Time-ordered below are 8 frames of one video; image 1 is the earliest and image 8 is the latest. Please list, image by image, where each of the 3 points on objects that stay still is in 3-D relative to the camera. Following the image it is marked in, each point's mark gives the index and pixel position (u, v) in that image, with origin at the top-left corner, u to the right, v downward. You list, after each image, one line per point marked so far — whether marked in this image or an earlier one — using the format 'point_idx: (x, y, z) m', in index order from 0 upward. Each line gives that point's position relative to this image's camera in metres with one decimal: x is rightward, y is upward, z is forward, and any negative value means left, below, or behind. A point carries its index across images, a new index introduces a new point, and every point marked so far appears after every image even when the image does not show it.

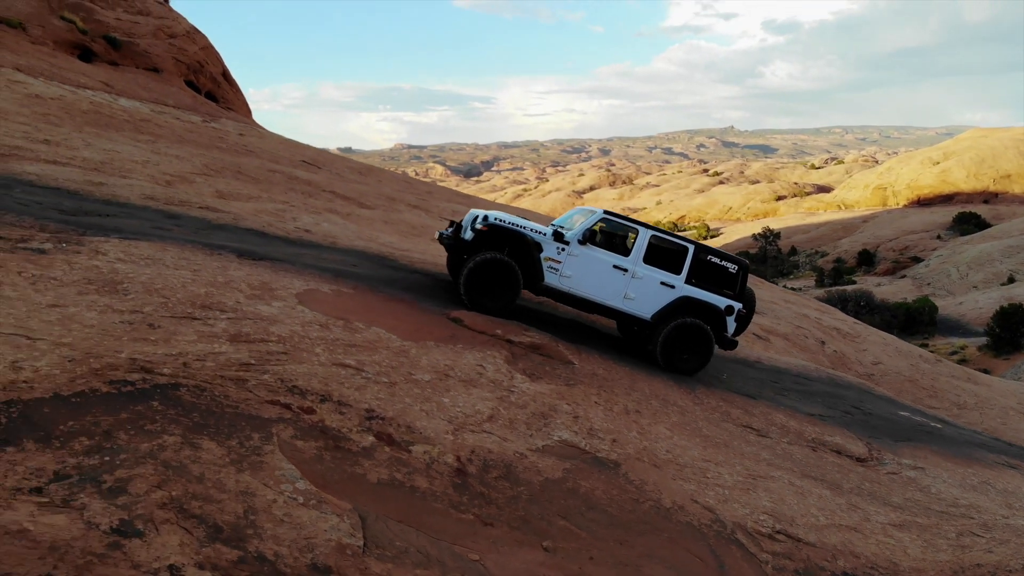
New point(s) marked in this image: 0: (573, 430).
0: (+0.6, -1.1, +6.6) m
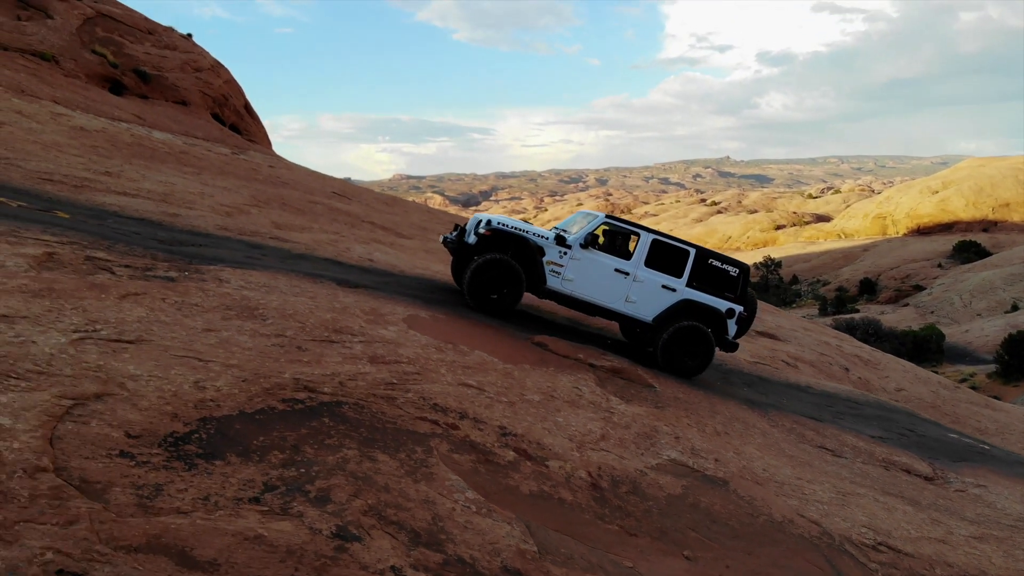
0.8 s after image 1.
0: (+1.4, -1.3, +6.9) m
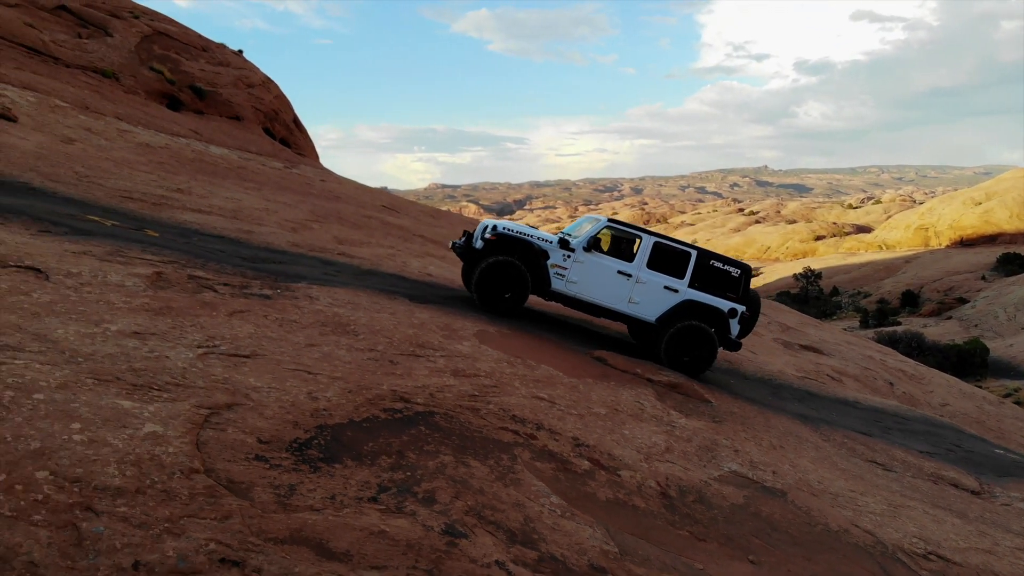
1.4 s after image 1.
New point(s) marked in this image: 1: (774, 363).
0: (+1.9, -1.5, +7.3) m
1: (+5.3, -1.5, +17.5) m
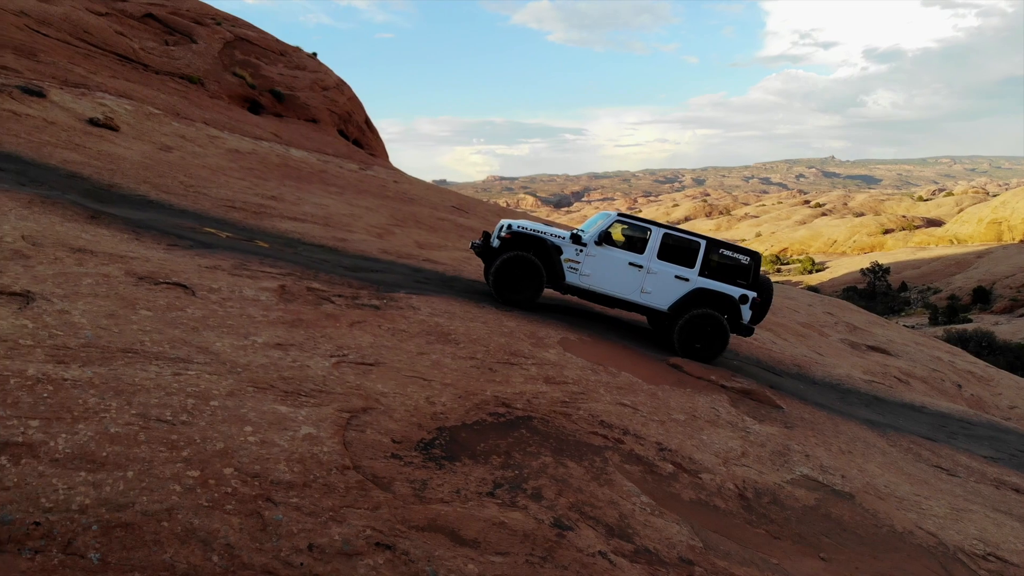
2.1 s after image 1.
0: (+2.7, -1.6, +7.8) m
1: (+6.8, -1.6, +17.8) m
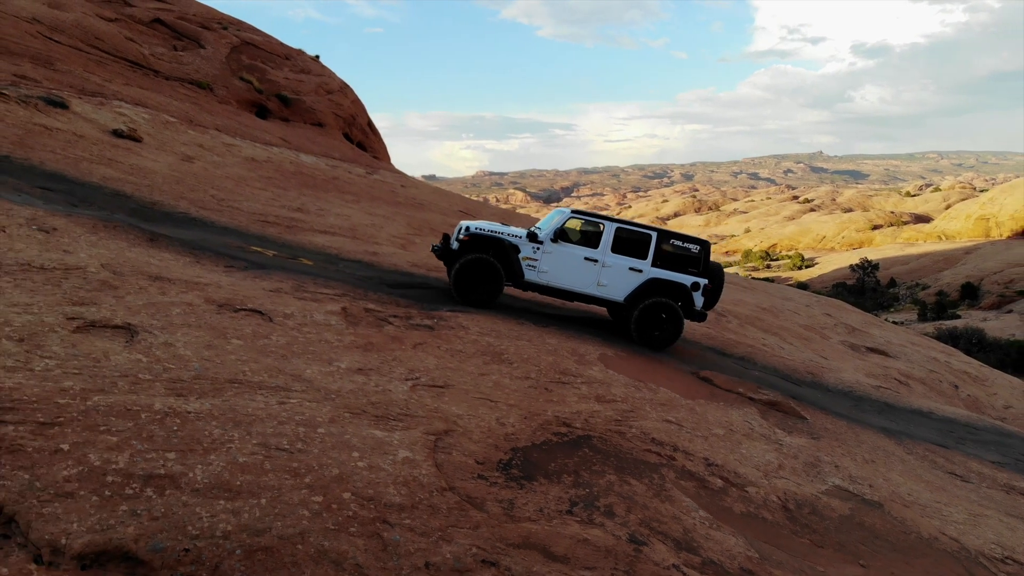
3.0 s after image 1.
0: (+3.2, -1.8, +8.3) m
1: (+7.1, -1.7, +18.4) m
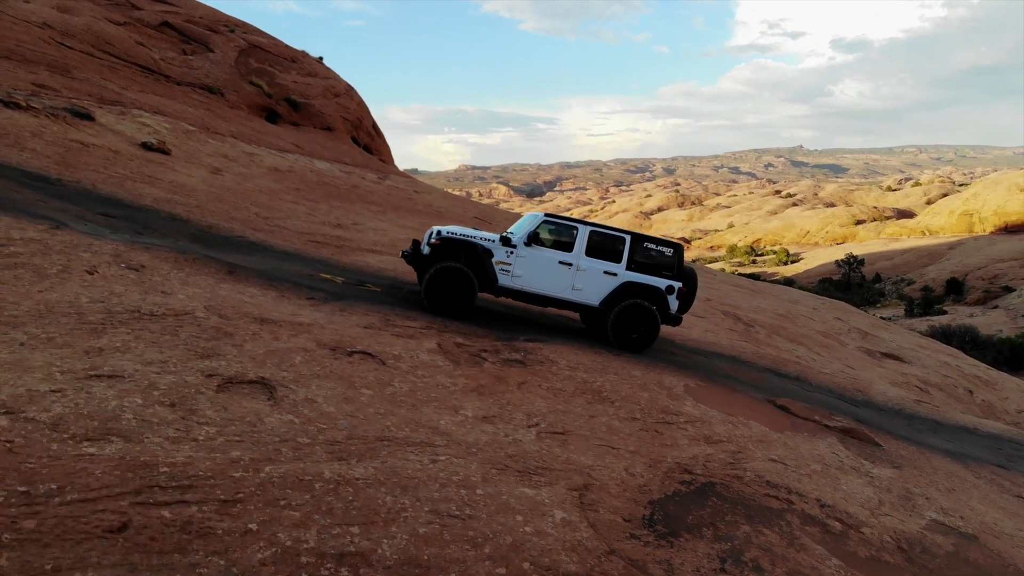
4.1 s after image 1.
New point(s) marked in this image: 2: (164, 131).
0: (+4.1, -2.2, +8.3) m
1: (+7.8, -2.0, +18.5) m
2: (-8.1, +3.7, +19.8) m
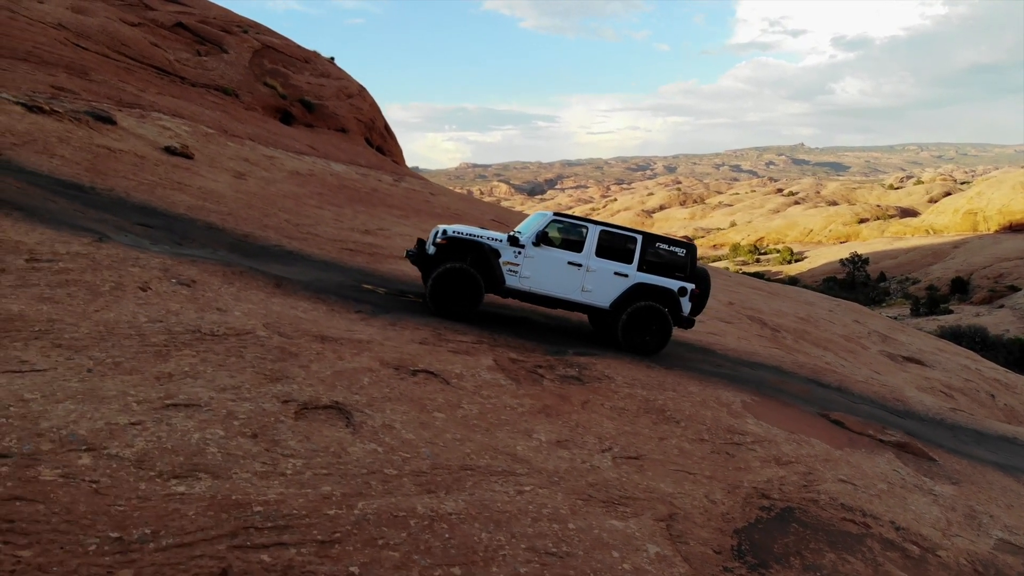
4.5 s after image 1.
0: (+4.7, -2.3, +8.1) m
1: (+8.4, -2.1, +18.3) m
2: (-7.6, +3.6, +19.6) m
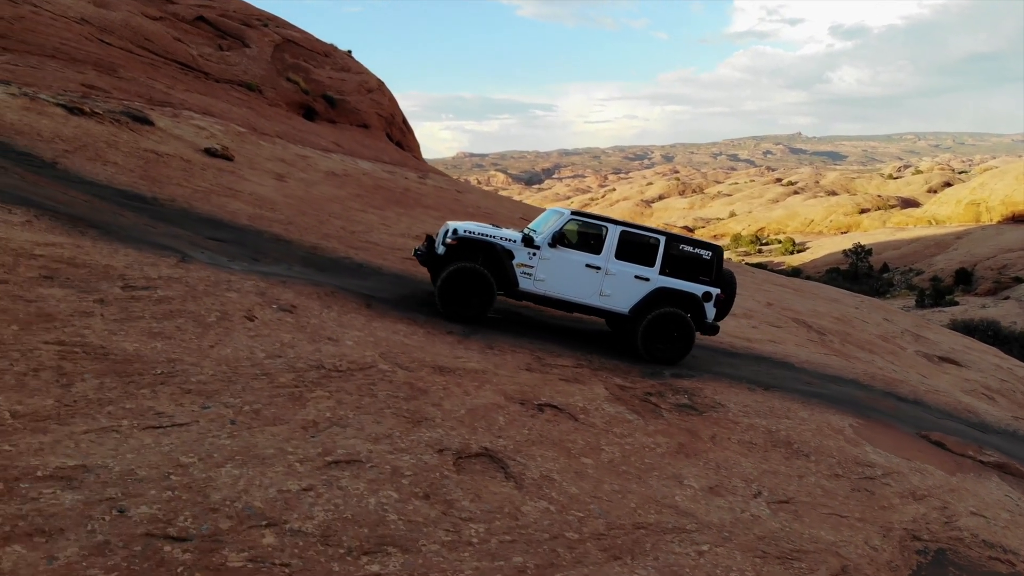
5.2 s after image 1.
0: (+5.7, -2.6, +7.8) m
1: (+9.4, -2.2, +17.9) m
2: (-6.6, +3.5, +19.1) m
